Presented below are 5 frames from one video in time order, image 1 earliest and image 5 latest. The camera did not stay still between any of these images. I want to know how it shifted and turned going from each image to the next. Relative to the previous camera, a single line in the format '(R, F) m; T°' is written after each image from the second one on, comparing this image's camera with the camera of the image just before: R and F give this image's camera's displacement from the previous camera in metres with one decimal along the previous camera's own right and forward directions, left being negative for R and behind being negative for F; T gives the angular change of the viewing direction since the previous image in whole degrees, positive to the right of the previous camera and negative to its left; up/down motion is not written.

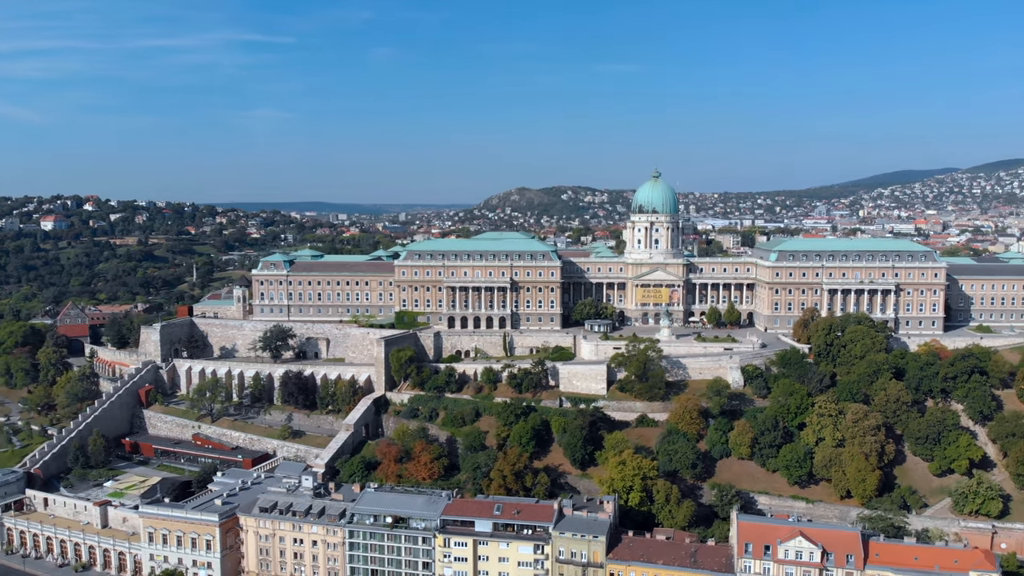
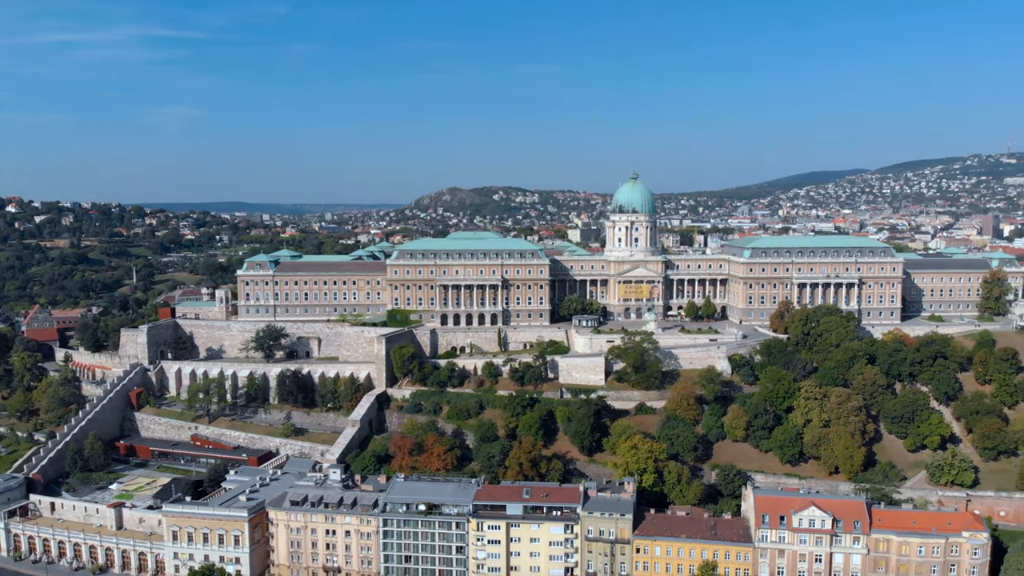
(-5.9, -2.2) m; +5°
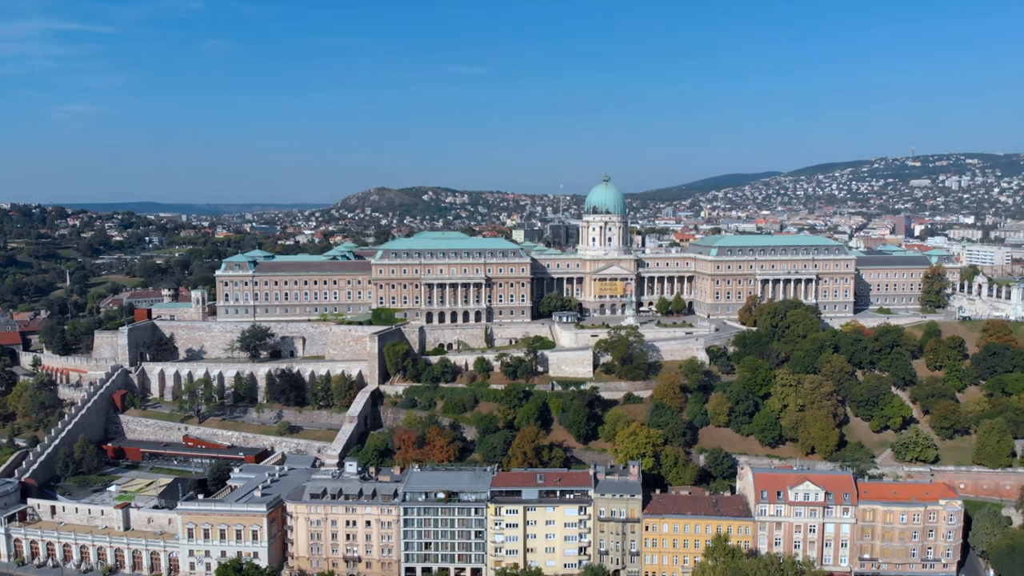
(-5.6, -2.3) m; +5°
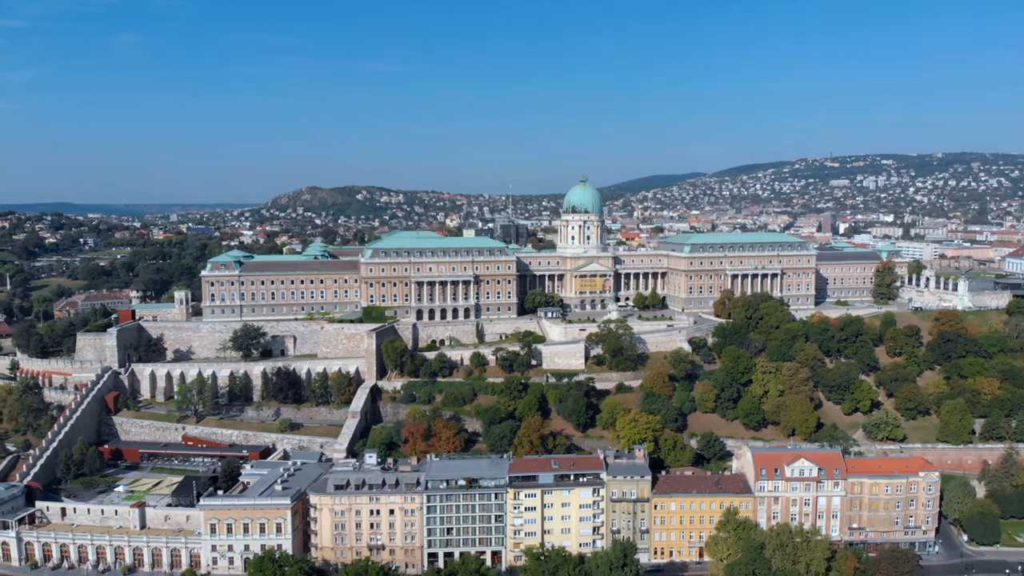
(-5.5, -2.4) m; +5°
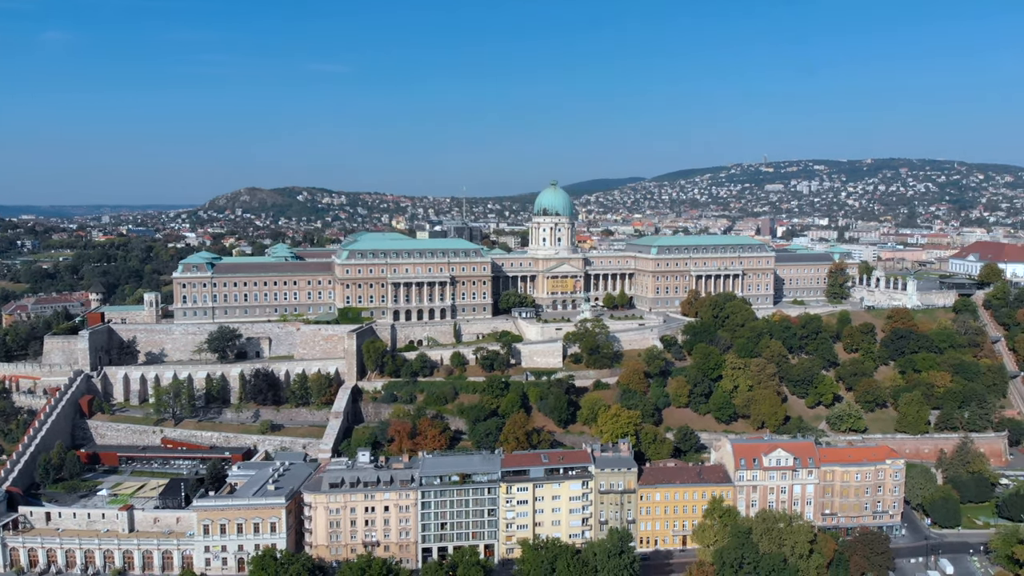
(-3.4, -1.4) m; +4°
